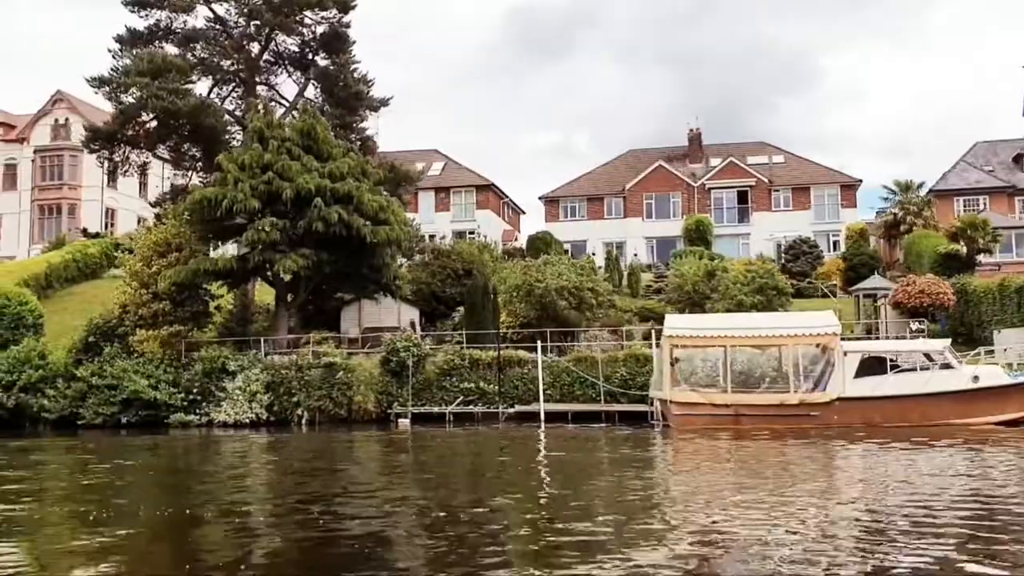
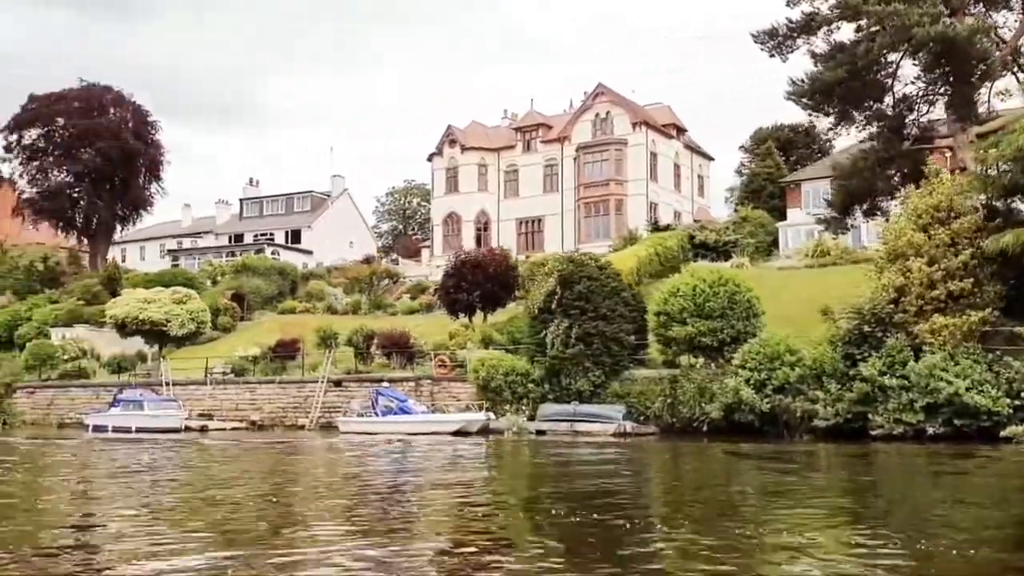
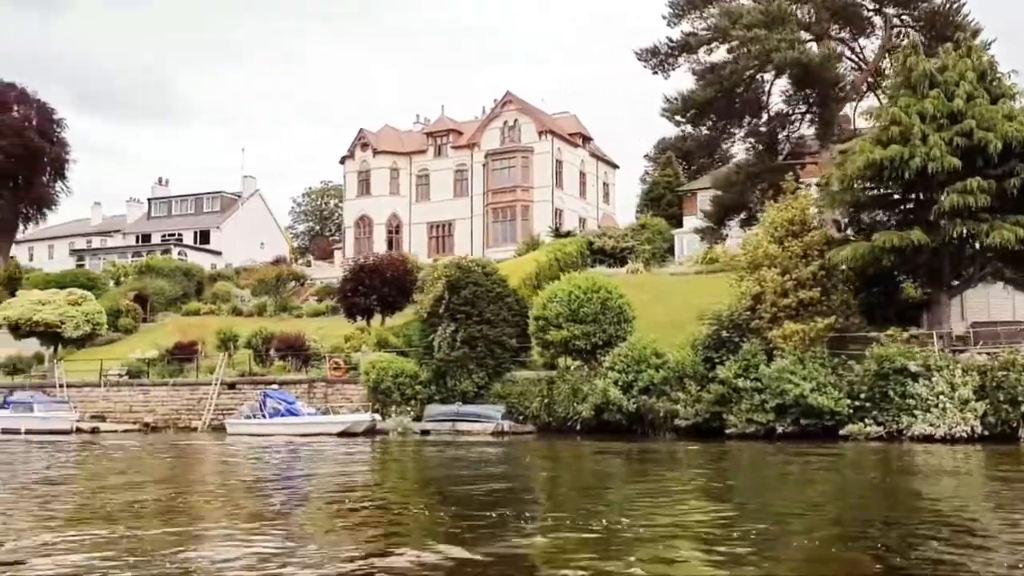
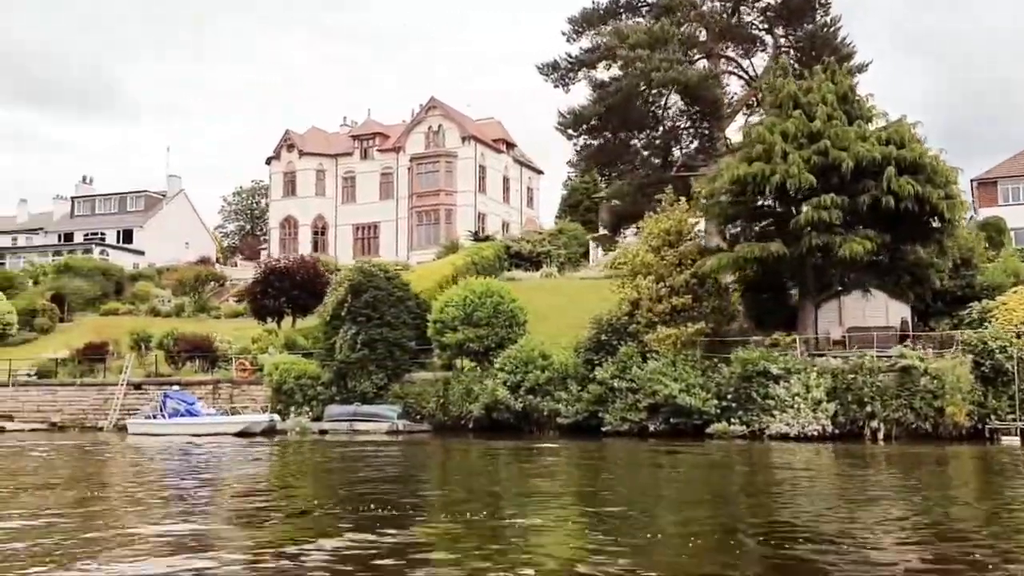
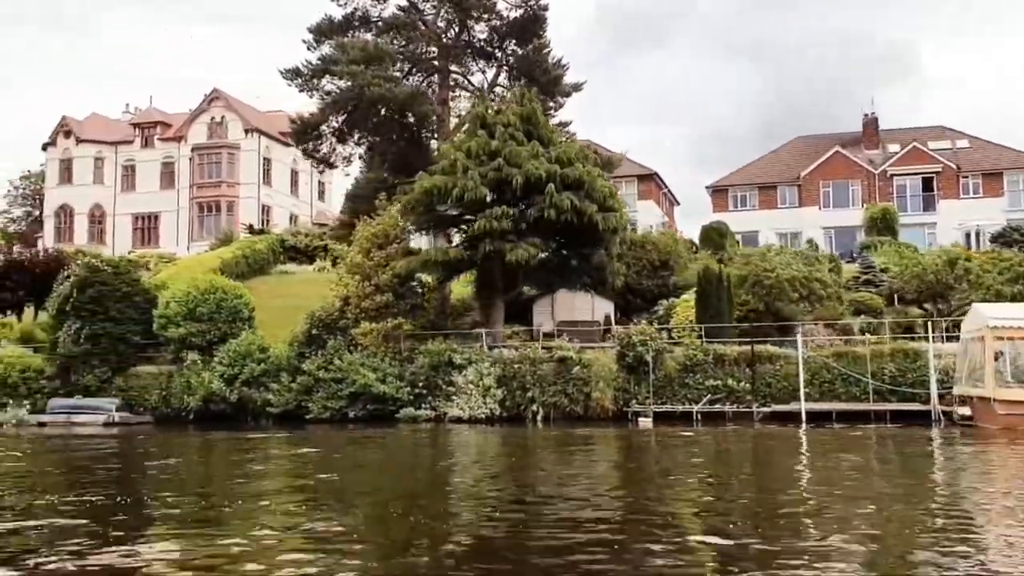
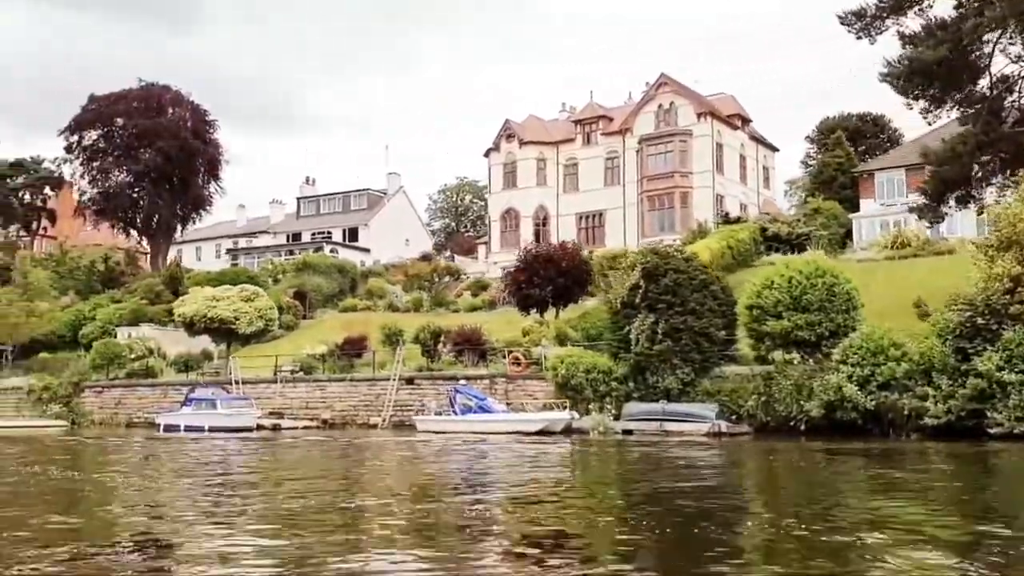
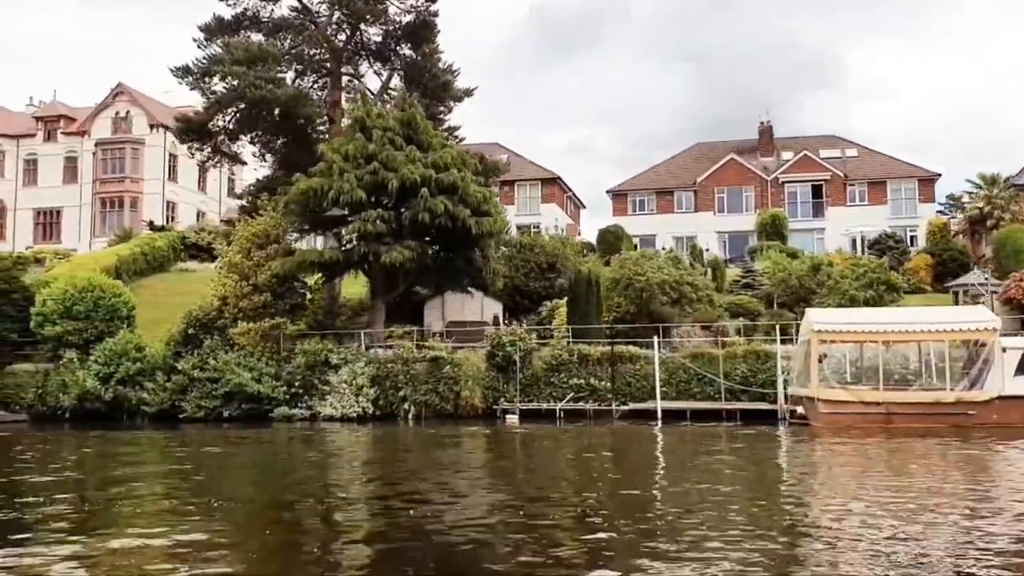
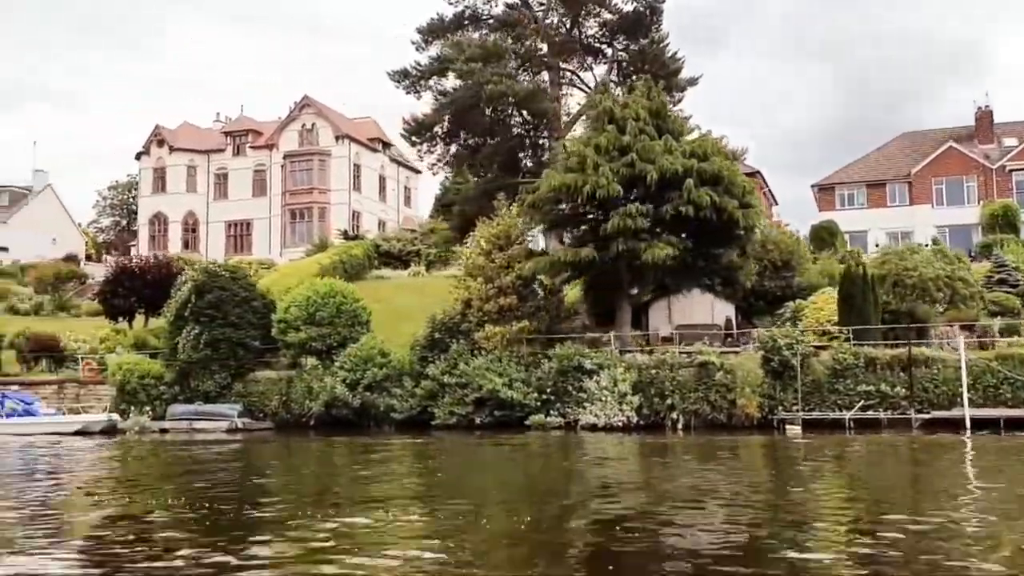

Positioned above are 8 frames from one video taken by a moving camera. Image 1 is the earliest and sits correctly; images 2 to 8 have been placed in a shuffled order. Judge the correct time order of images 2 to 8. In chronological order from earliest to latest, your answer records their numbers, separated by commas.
7, 5, 8, 4, 3, 2, 6
